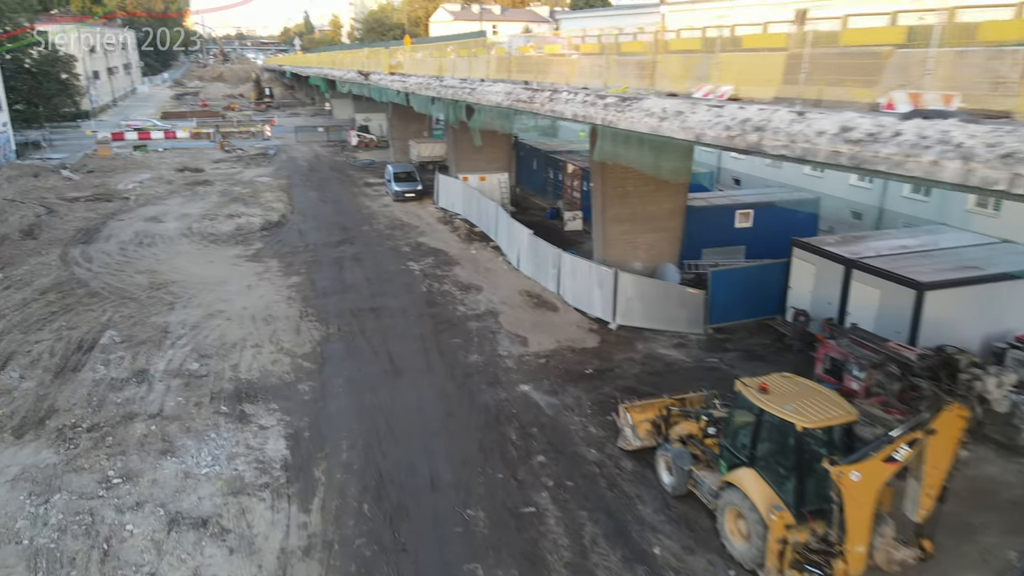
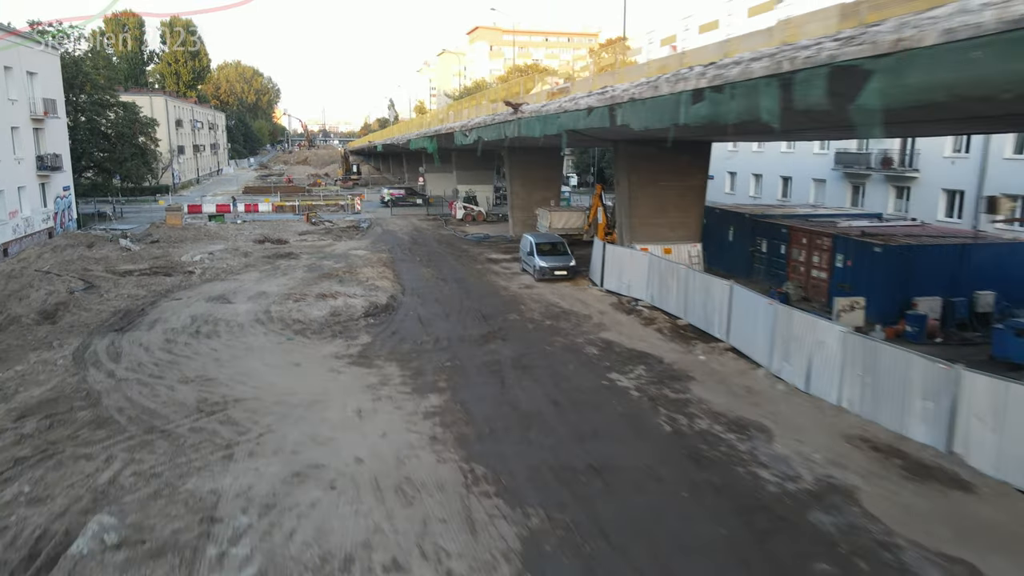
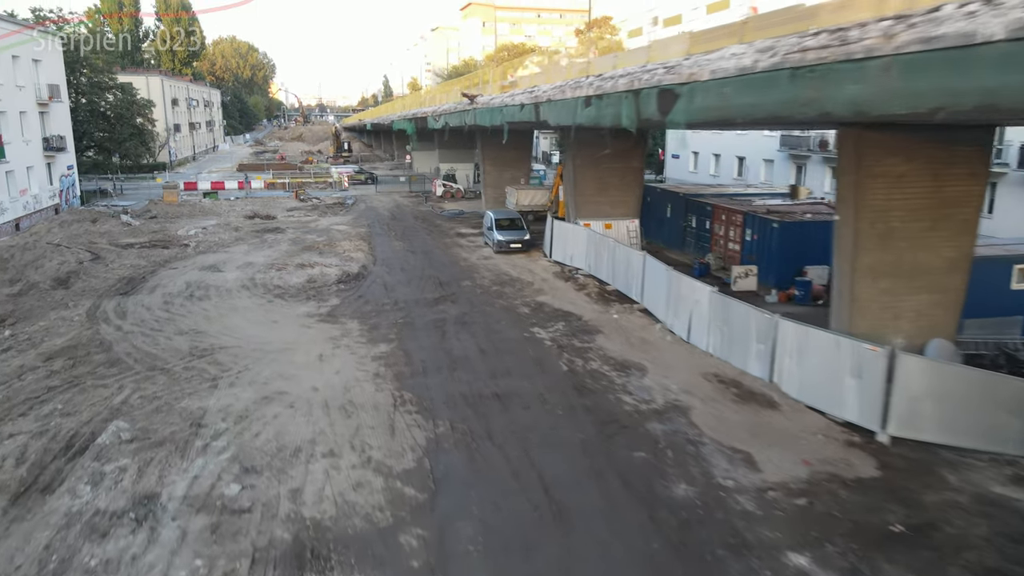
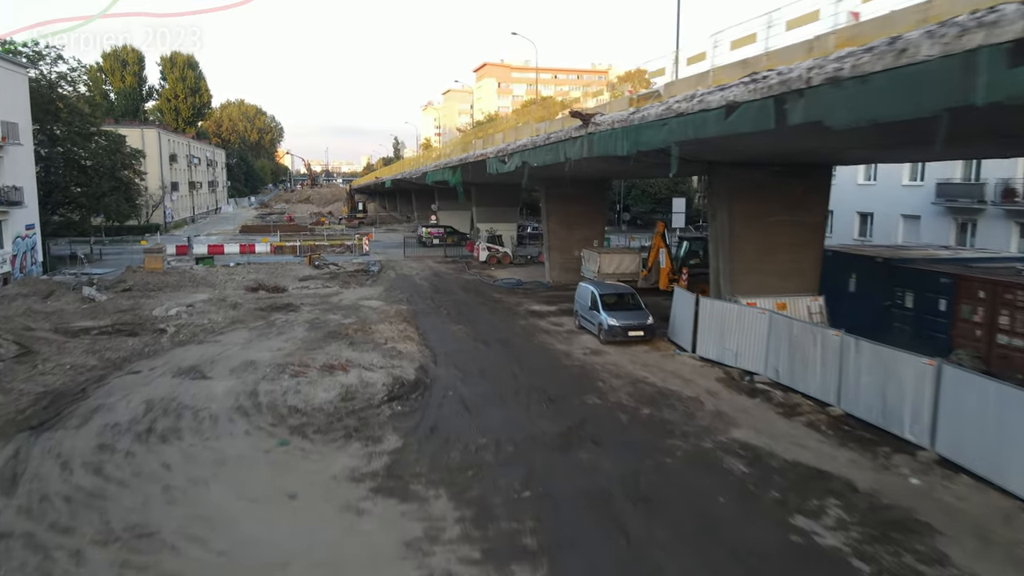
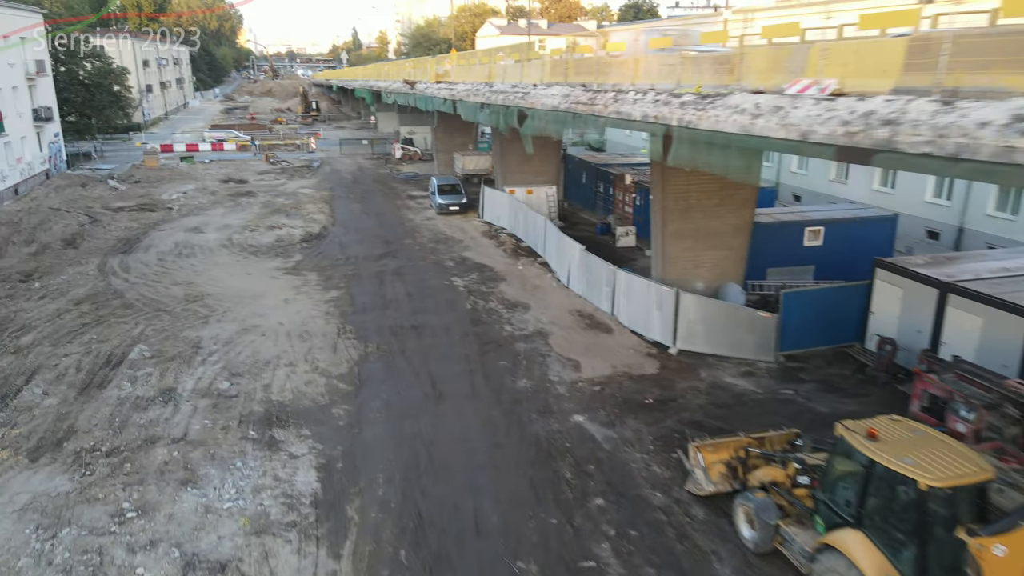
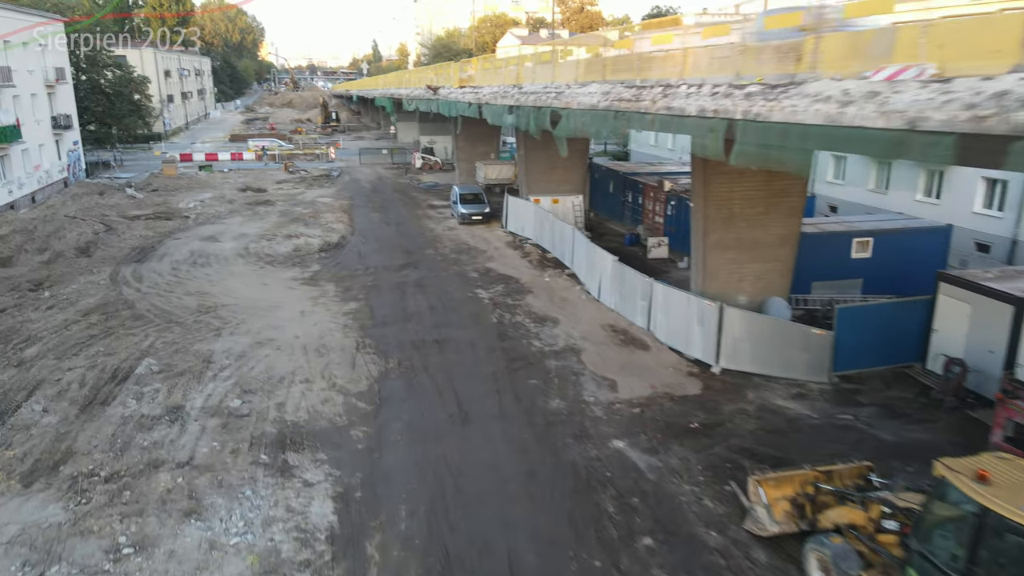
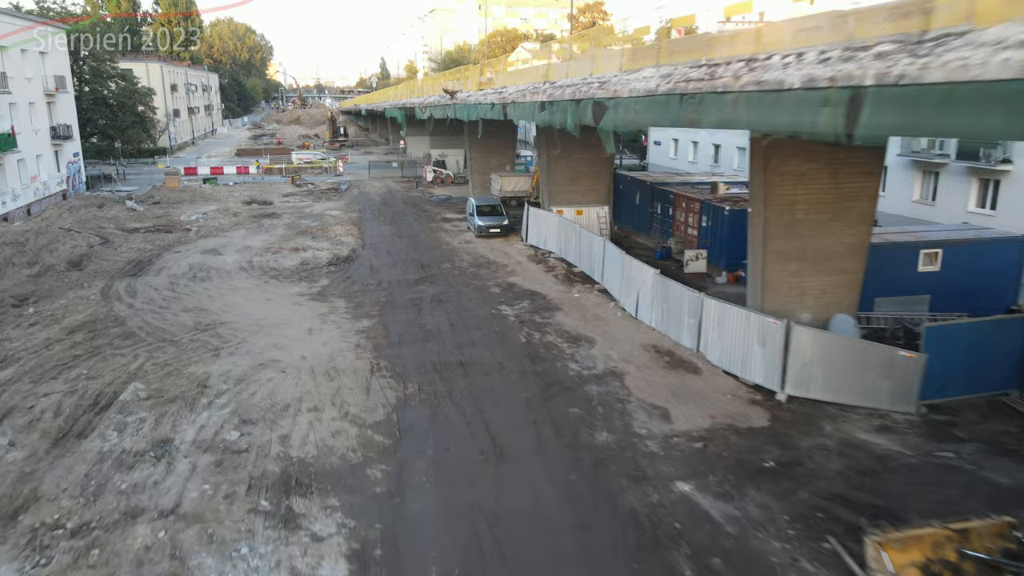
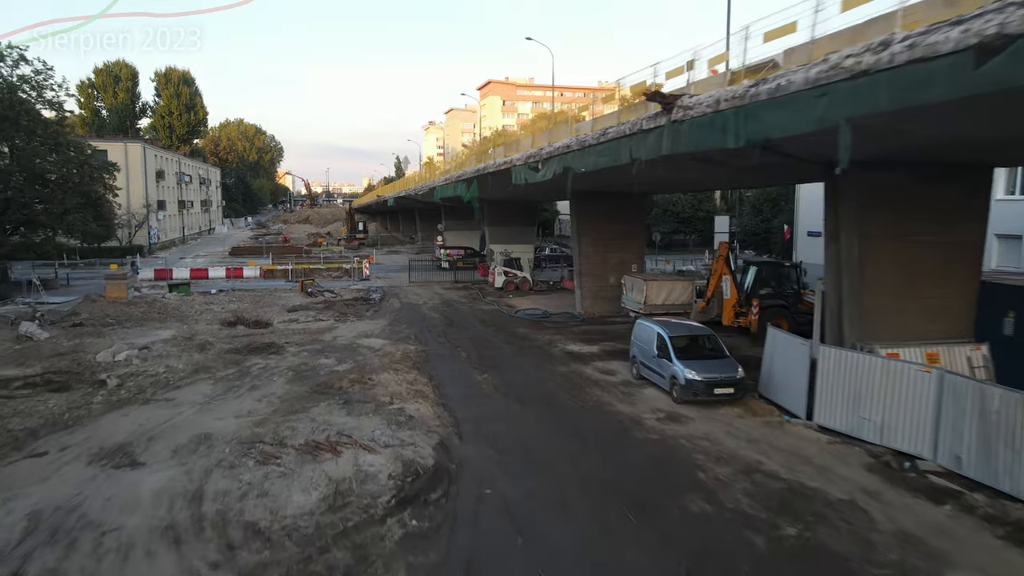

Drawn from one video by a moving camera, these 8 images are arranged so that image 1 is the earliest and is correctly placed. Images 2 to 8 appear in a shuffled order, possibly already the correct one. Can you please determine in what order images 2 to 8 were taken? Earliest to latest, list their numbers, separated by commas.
5, 6, 7, 3, 2, 4, 8
